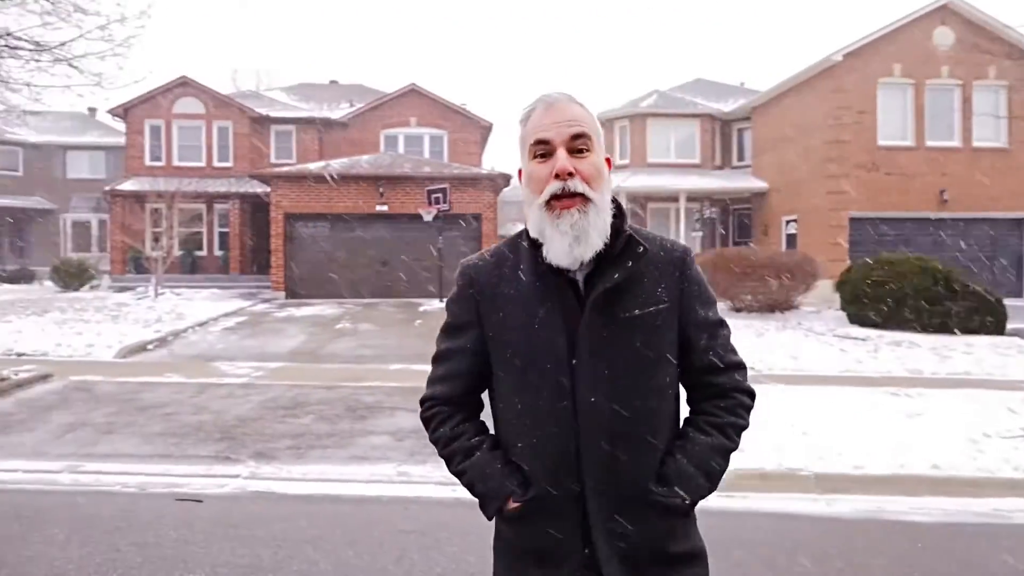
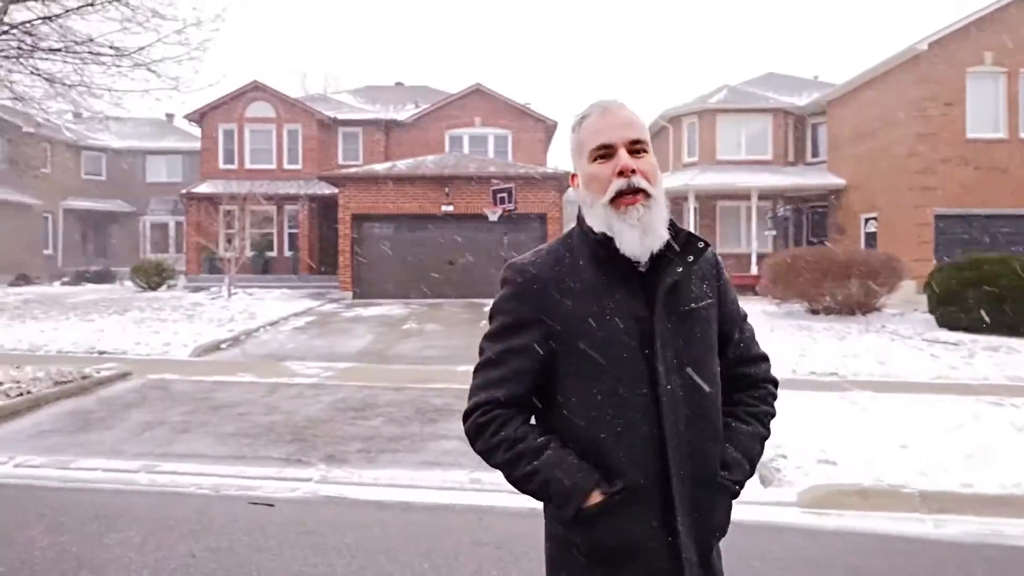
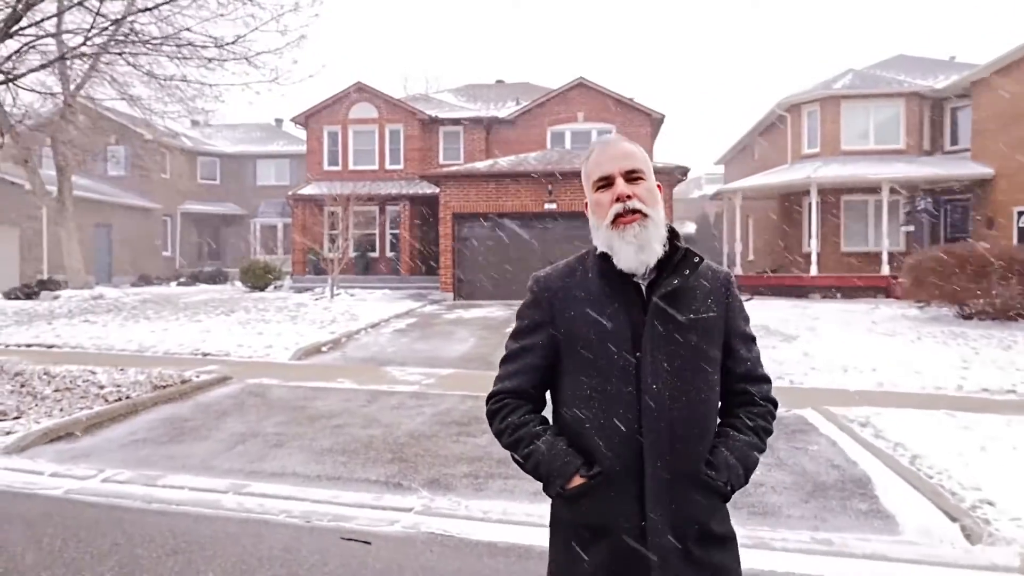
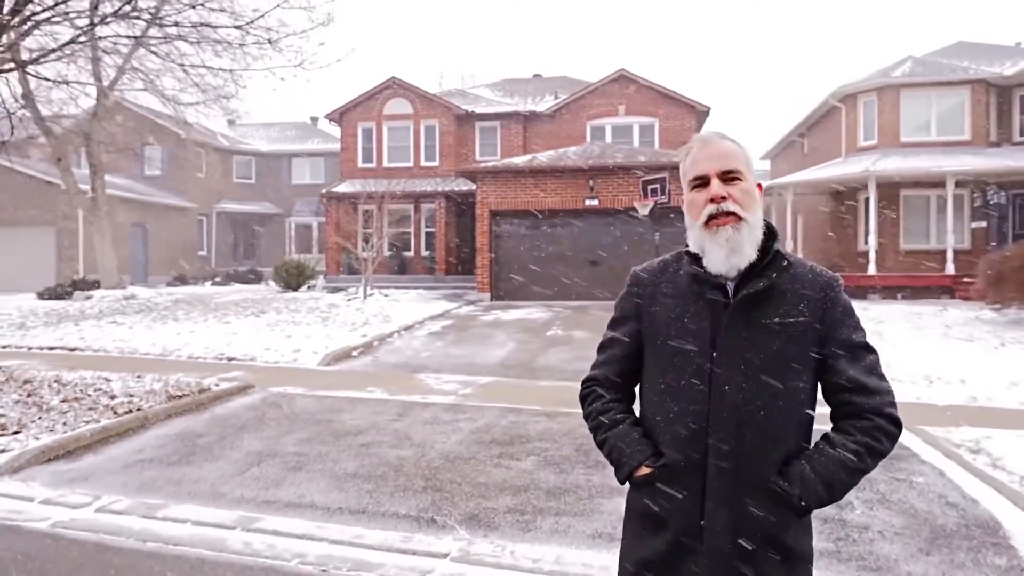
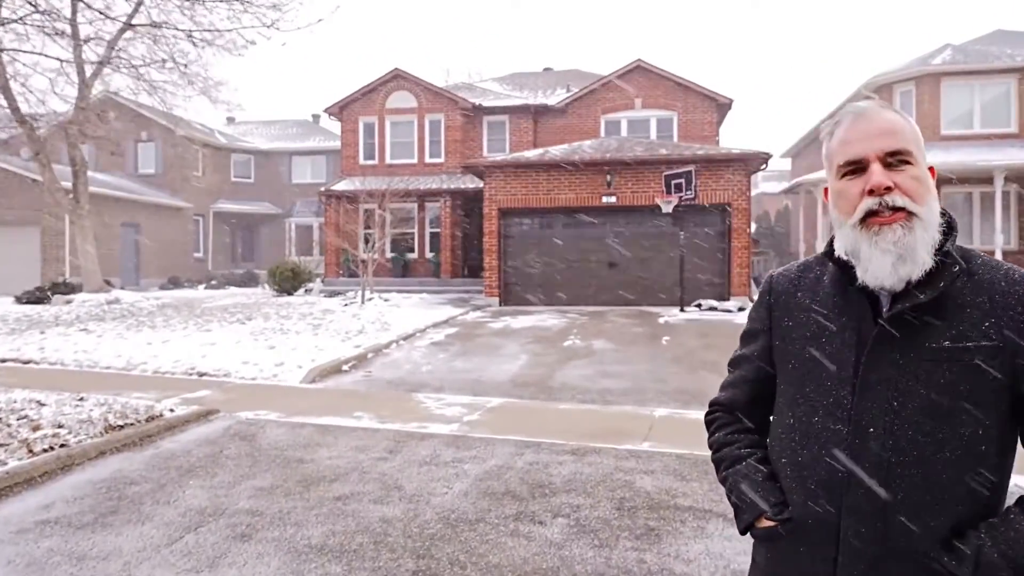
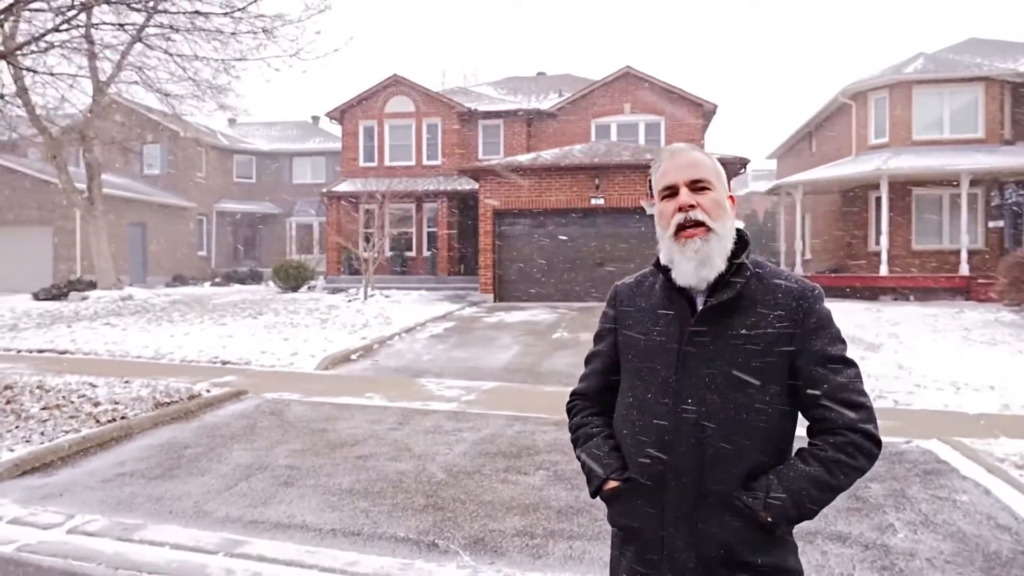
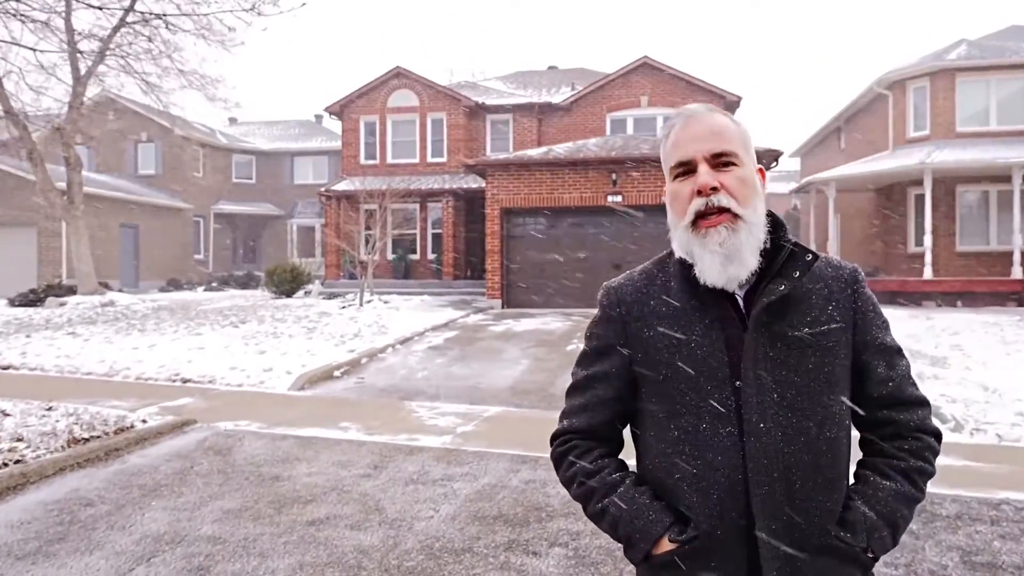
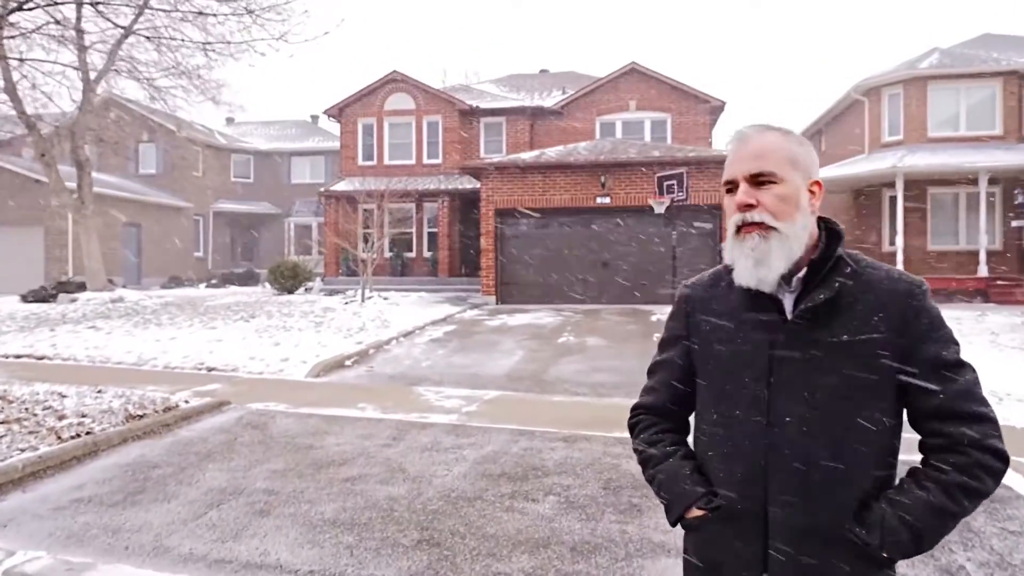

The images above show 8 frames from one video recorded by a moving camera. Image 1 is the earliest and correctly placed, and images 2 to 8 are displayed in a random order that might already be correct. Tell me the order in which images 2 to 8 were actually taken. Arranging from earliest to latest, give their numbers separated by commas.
2, 3, 4, 6, 8, 5, 7
